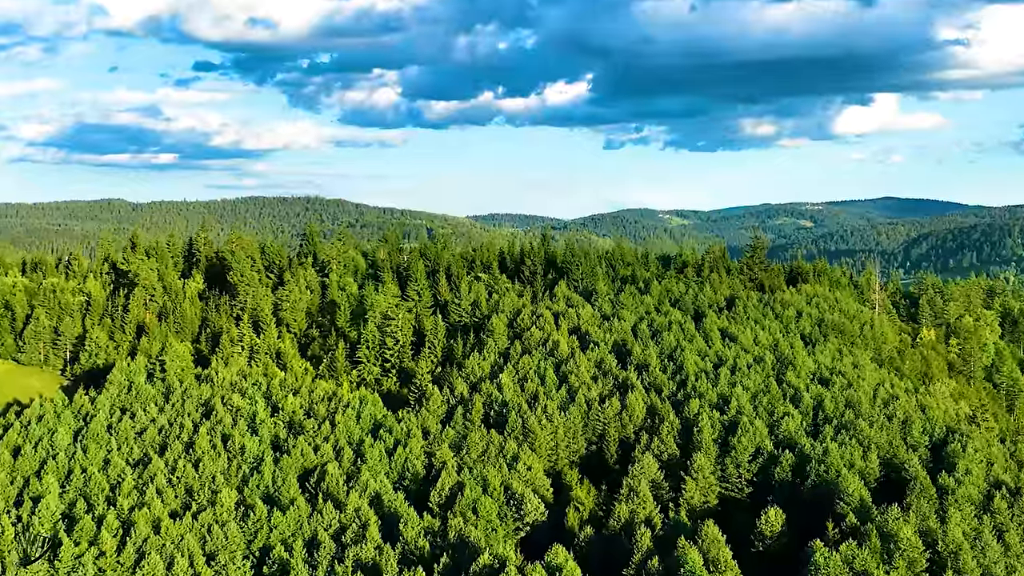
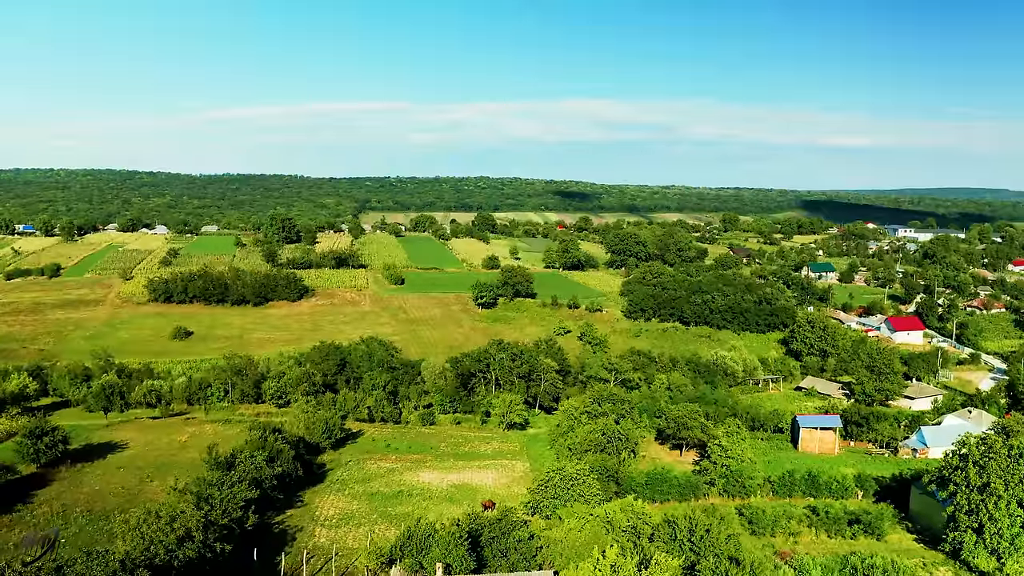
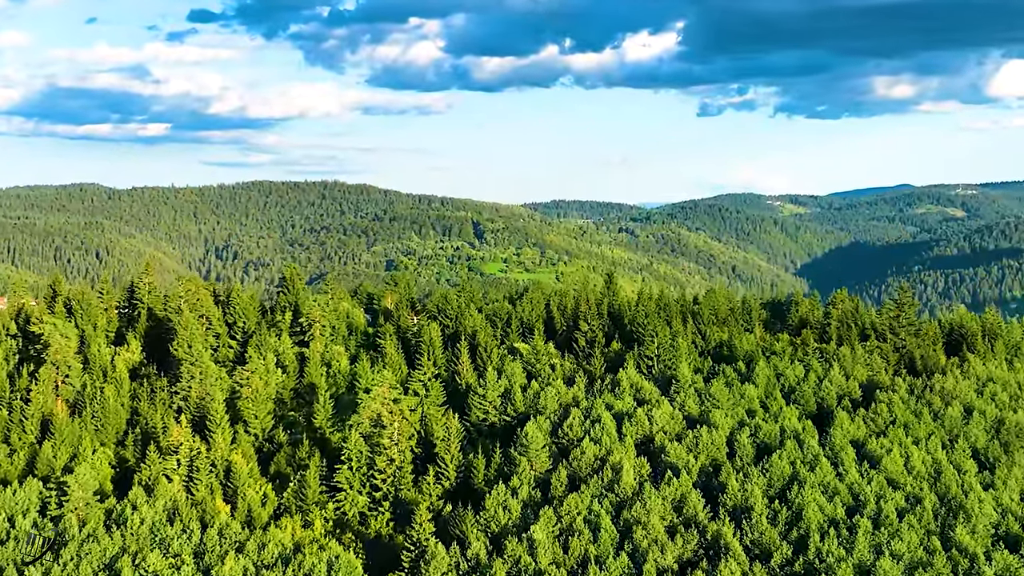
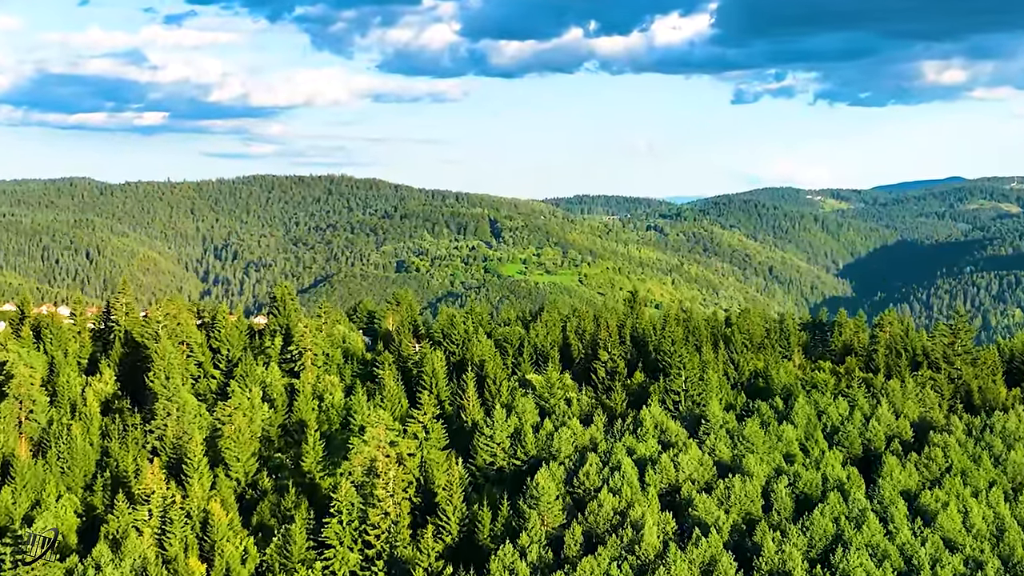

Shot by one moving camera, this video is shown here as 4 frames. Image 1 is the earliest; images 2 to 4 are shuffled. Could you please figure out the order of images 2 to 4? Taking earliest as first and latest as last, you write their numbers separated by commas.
3, 4, 2
